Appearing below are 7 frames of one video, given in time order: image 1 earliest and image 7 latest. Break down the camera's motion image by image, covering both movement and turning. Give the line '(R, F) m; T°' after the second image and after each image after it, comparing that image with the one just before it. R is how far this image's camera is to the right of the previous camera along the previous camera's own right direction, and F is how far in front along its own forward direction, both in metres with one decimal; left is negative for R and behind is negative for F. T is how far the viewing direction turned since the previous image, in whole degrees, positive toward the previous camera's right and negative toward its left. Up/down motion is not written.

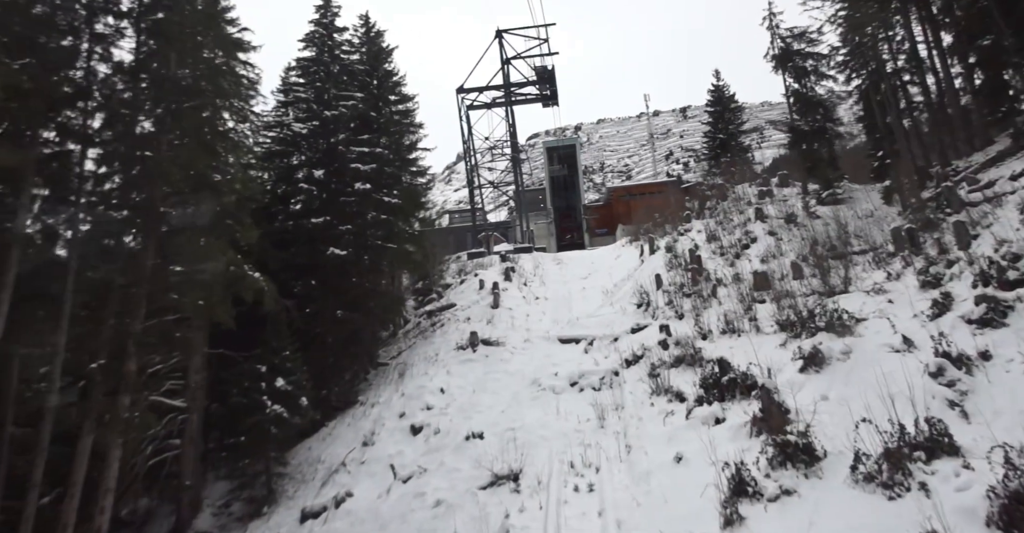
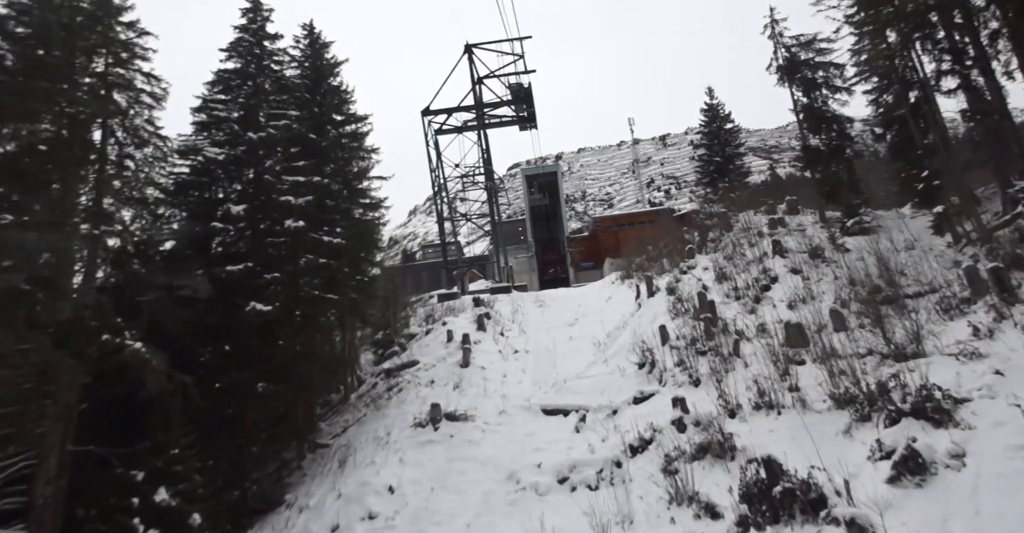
(+0.3, +2.4) m; +2°
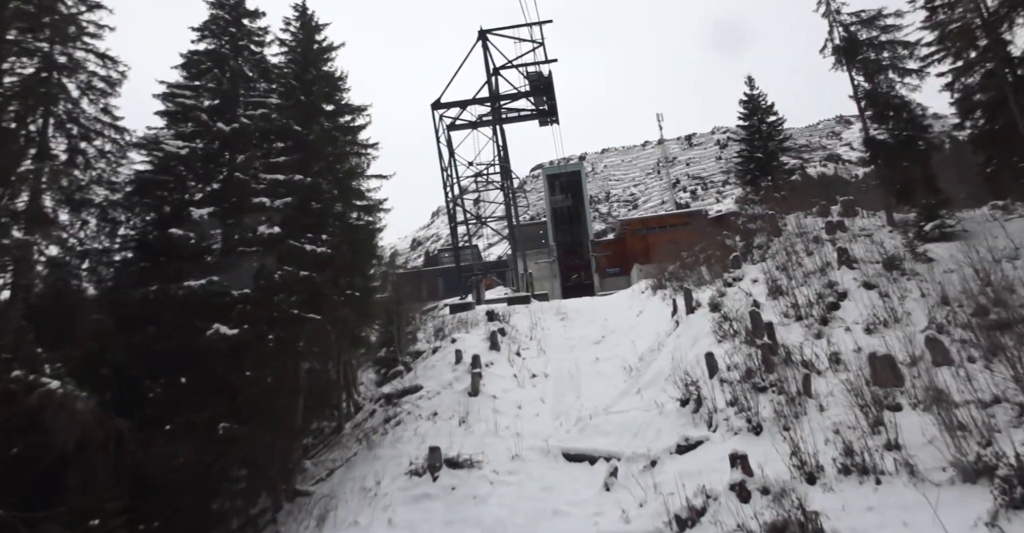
(+0.1, +1.6) m; -2°
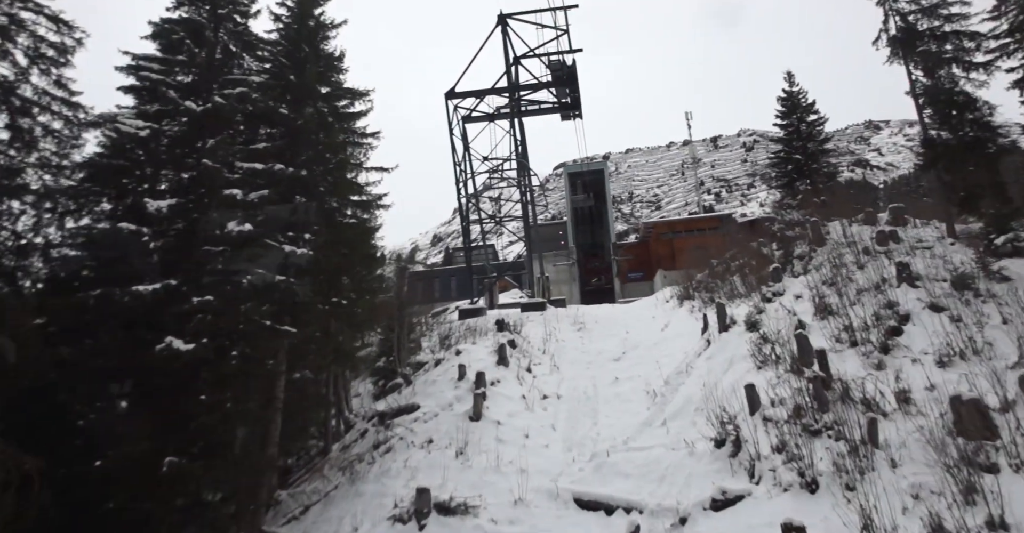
(+0.1, +1.2) m; -2°
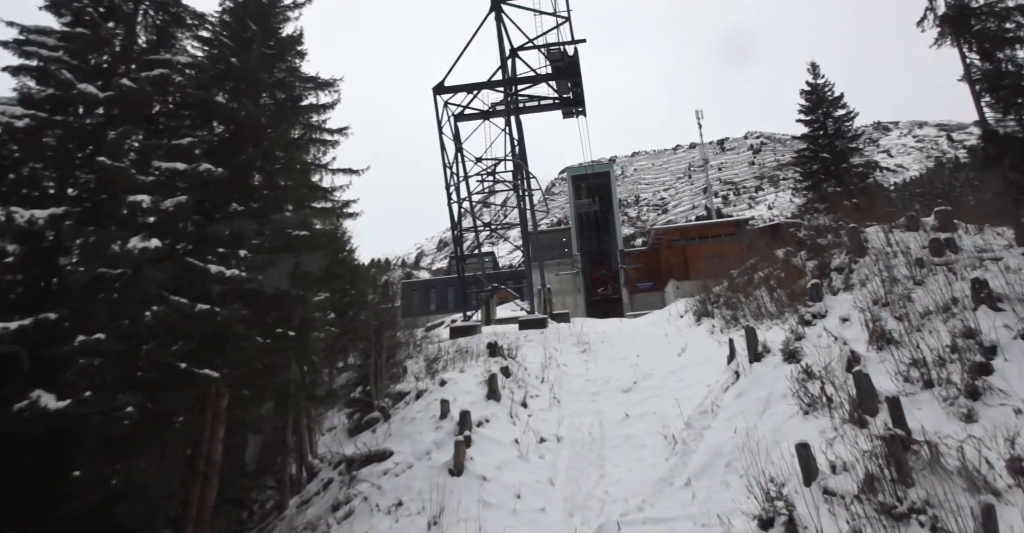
(+0.2, +1.6) m; -1°
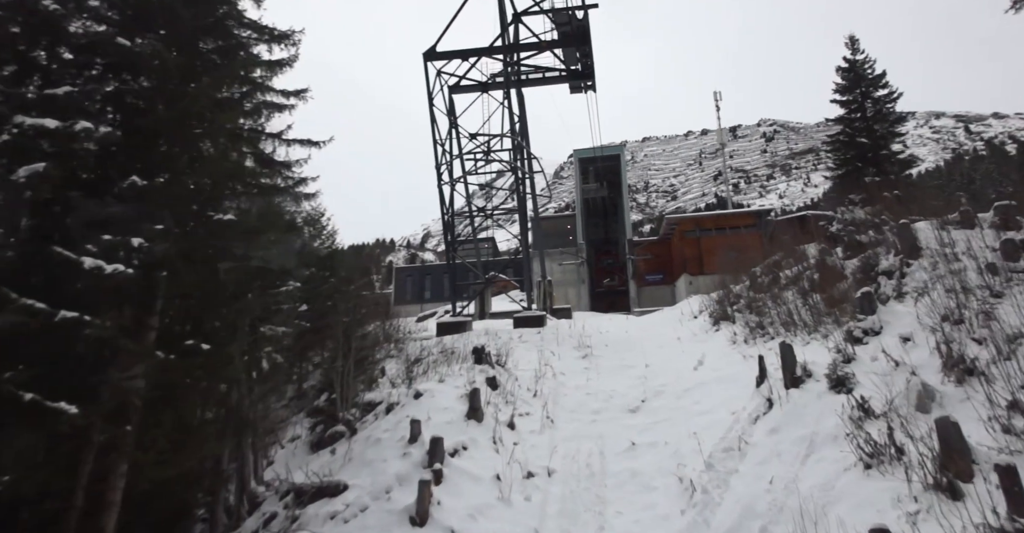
(+0.2, +1.5) m; -1°
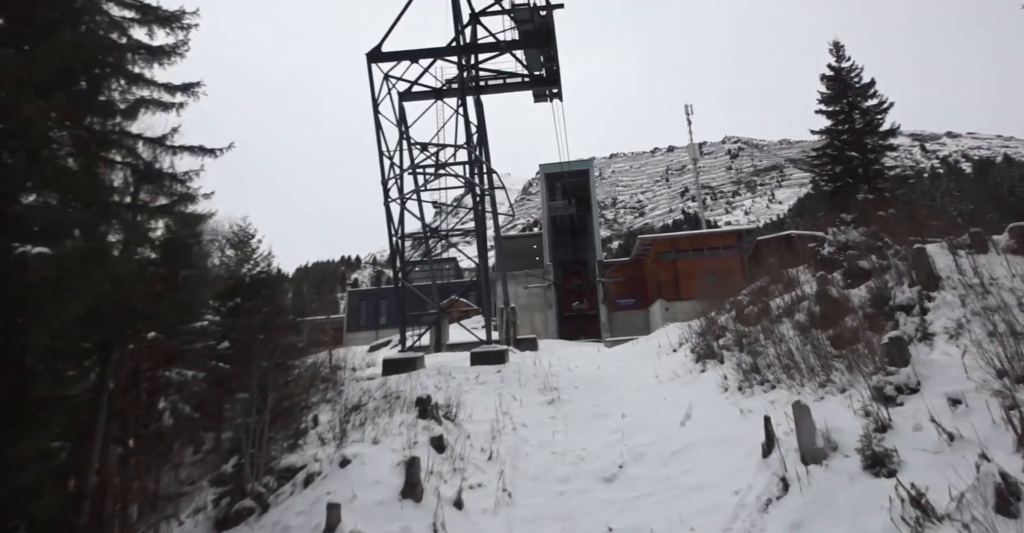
(+0.3, +1.6) m; +3°
